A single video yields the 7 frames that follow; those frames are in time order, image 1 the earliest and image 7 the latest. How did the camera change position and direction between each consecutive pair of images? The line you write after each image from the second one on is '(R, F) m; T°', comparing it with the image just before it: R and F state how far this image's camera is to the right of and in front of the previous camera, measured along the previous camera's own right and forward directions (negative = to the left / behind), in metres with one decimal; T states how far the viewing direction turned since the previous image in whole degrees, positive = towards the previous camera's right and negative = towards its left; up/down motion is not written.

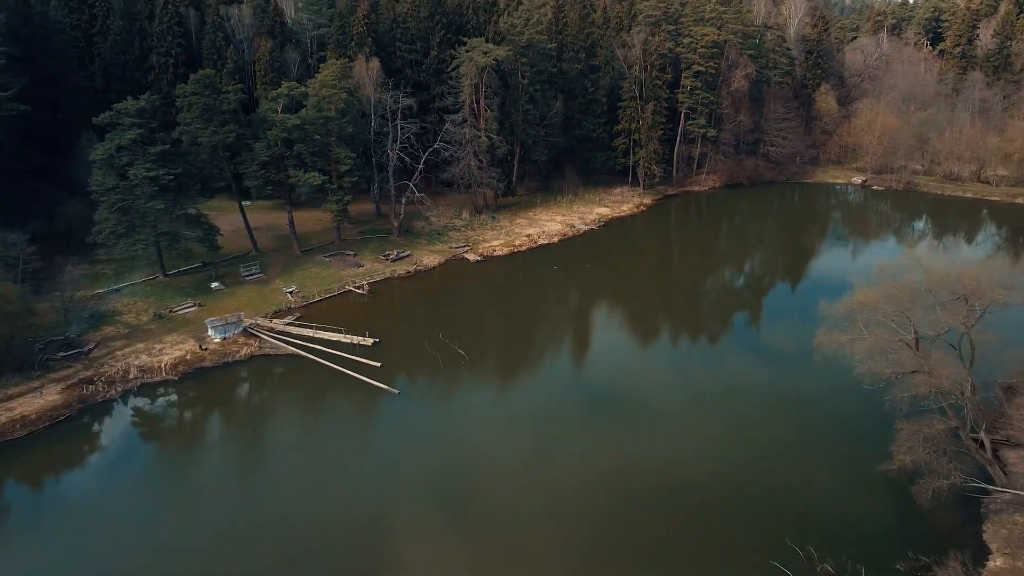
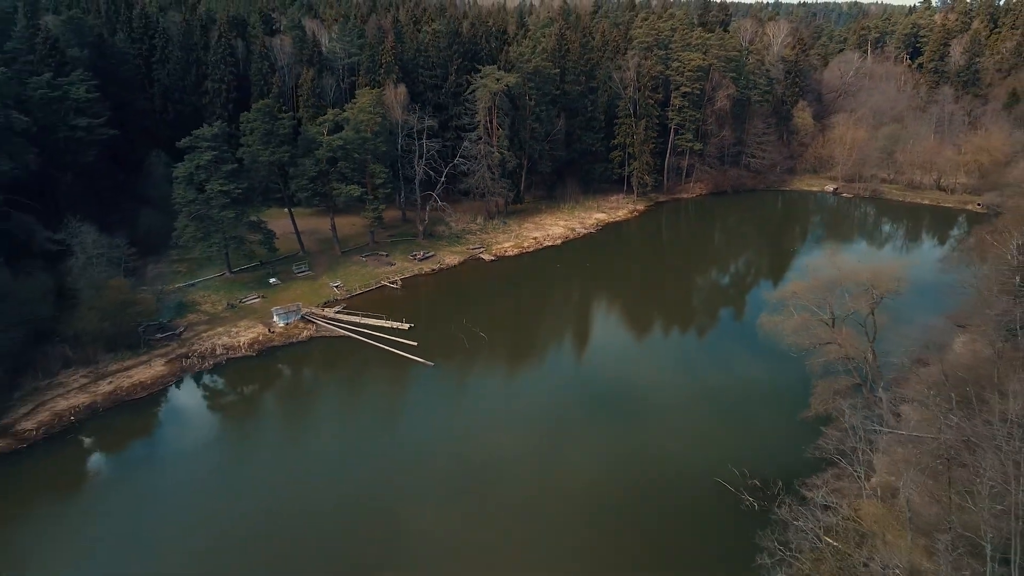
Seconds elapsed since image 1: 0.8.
(-0.3, -5.3) m; 0°
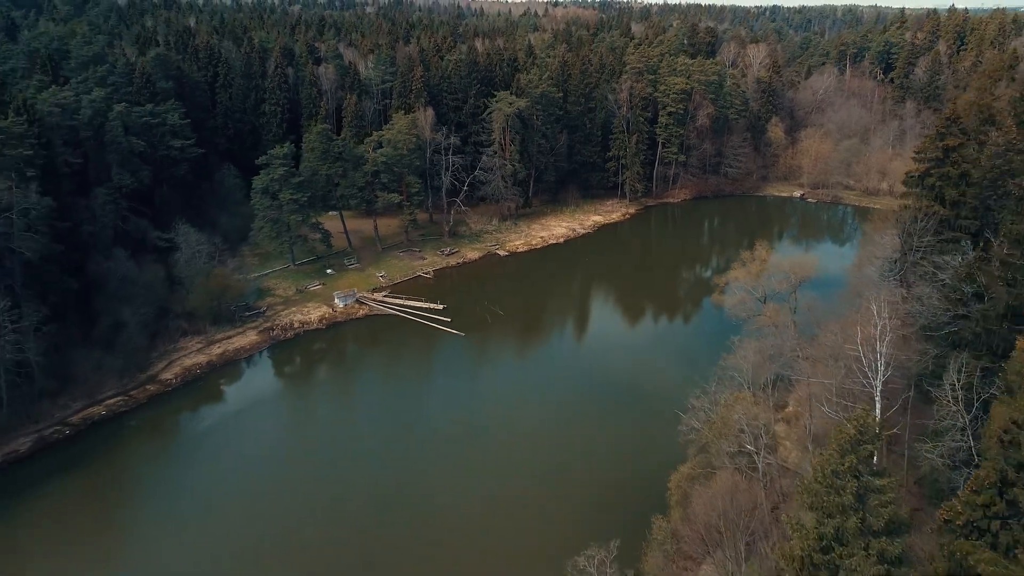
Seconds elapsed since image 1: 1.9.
(-0.4, -7.6) m; 0°
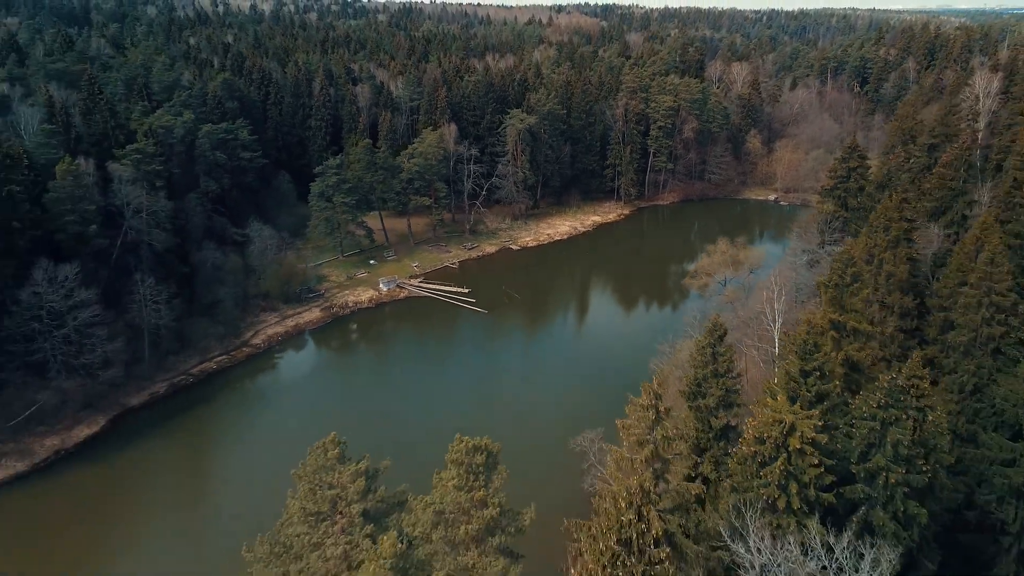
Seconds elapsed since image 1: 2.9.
(-0.6, -8.2) m; 0°
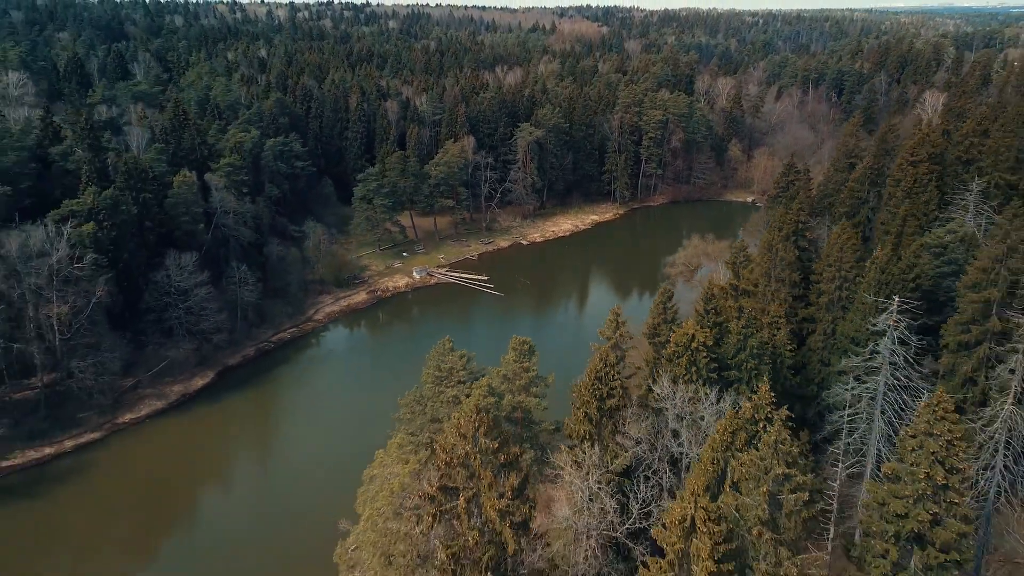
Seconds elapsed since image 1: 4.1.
(-0.6, -9.0) m; 0°
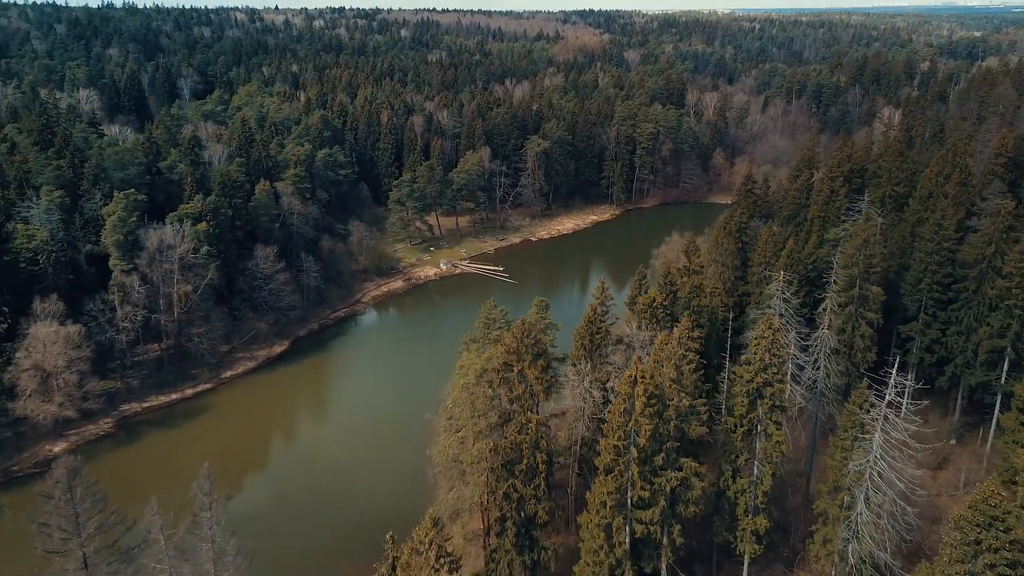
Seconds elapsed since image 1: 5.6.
(-0.7, -10.0) m; 0°
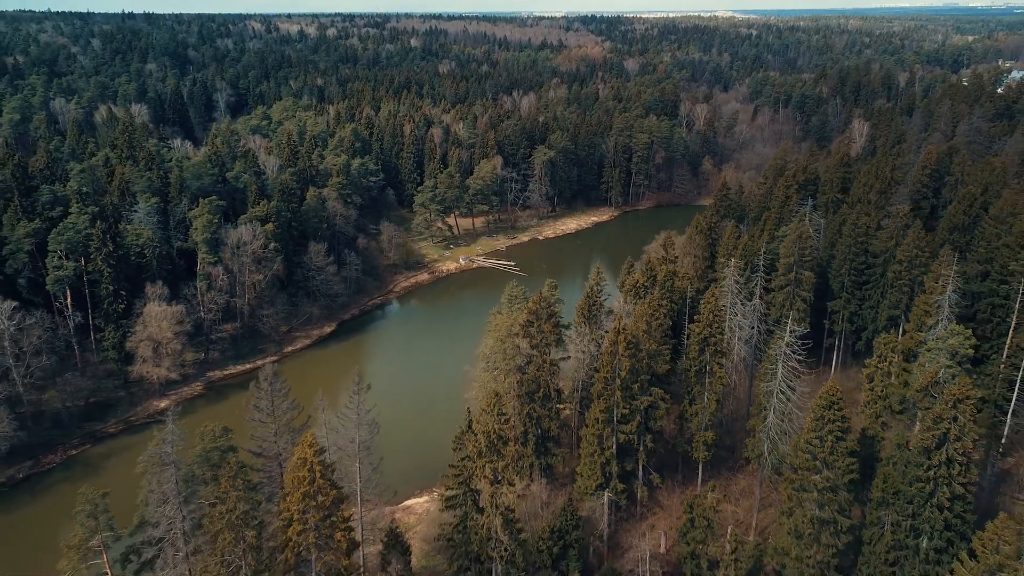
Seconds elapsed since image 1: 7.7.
(-0.6, -9.2) m; 0°
